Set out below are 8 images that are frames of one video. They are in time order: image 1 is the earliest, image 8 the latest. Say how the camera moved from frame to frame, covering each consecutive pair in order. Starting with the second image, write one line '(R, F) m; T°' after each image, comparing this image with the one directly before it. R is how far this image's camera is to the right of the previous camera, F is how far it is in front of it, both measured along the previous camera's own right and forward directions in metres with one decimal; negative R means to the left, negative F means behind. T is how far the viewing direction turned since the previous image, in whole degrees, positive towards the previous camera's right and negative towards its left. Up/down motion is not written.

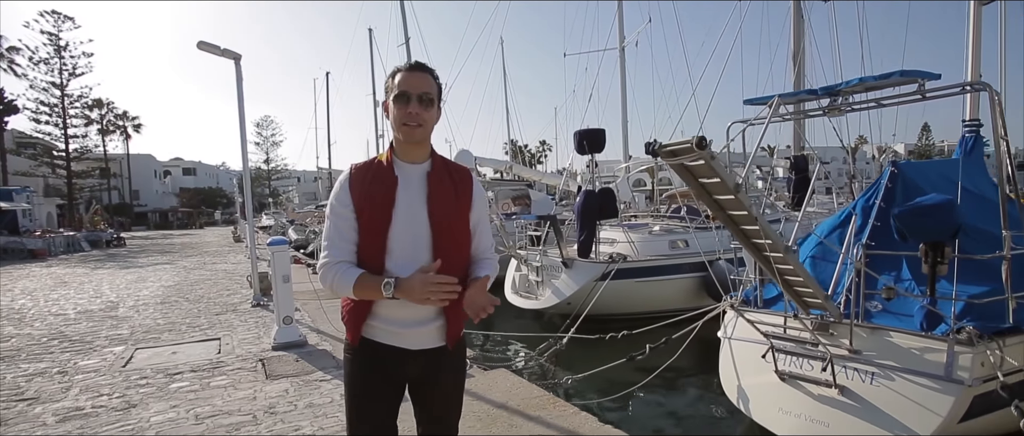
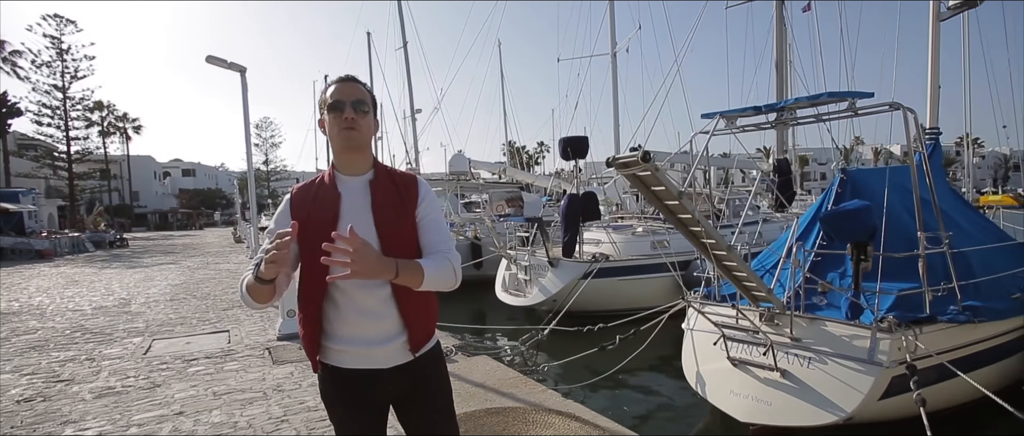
(+0.2, -0.6) m; 0°
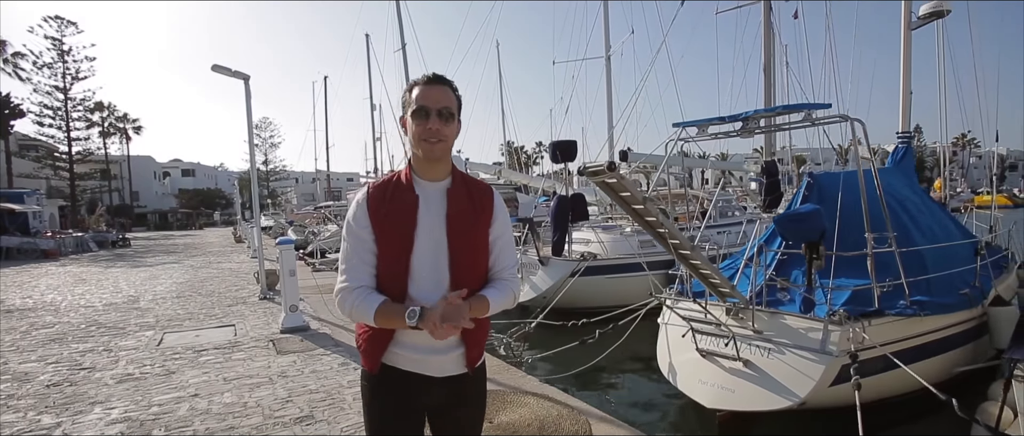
(+0.2, -0.5) m; 0°
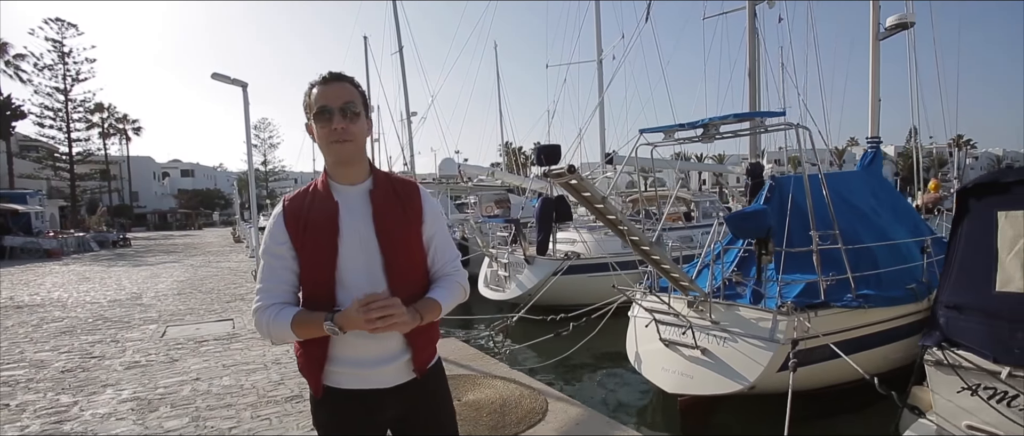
(+0.3, -0.5) m; 0°
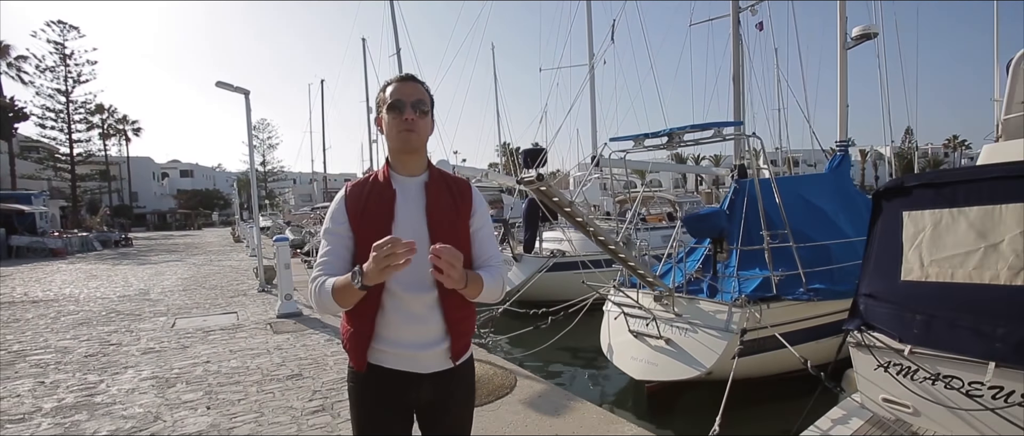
(+0.2, -0.6) m; 0°
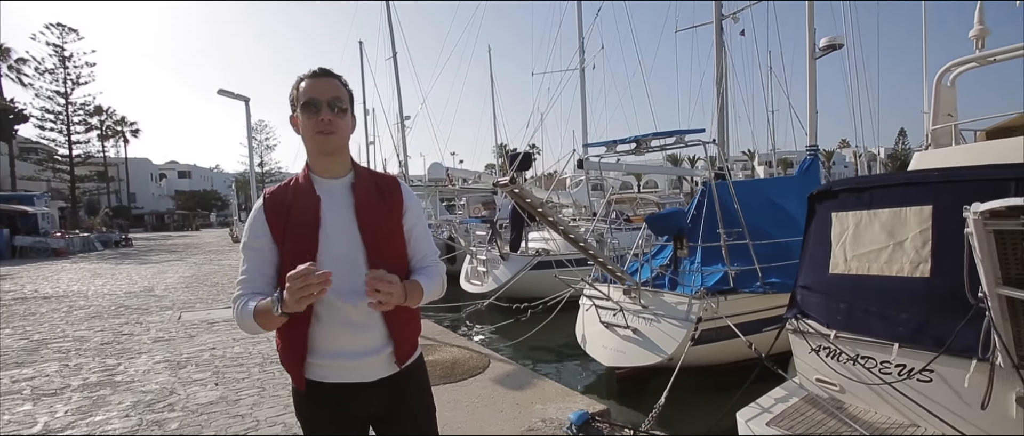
(+0.2, -0.6) m; 0°
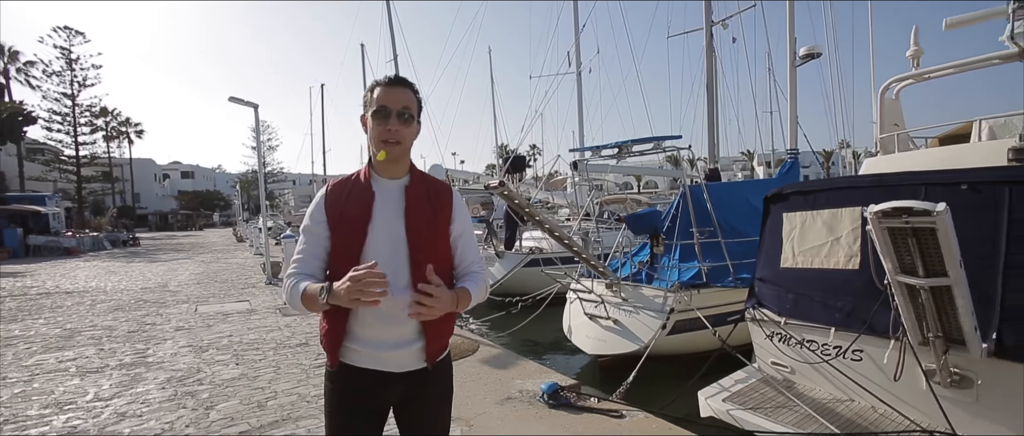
(+0.2, -0.7) m; 0°
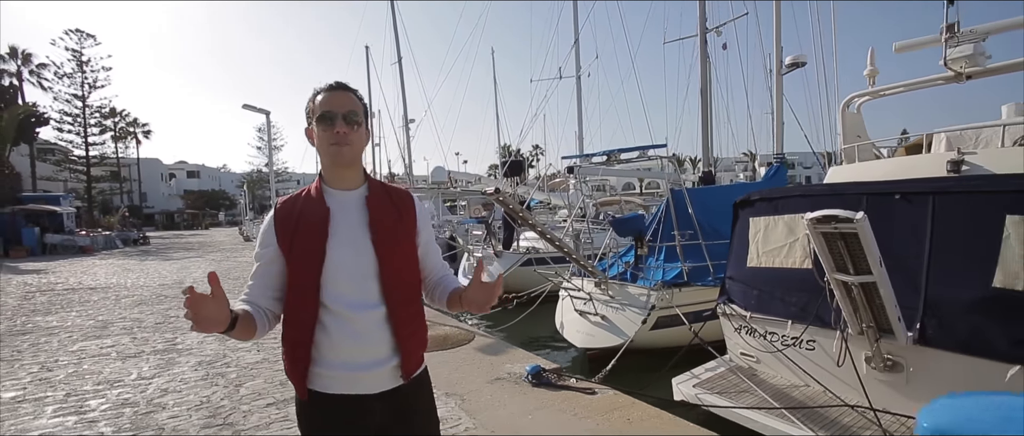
(+0.1, -0.7) m; 0°
